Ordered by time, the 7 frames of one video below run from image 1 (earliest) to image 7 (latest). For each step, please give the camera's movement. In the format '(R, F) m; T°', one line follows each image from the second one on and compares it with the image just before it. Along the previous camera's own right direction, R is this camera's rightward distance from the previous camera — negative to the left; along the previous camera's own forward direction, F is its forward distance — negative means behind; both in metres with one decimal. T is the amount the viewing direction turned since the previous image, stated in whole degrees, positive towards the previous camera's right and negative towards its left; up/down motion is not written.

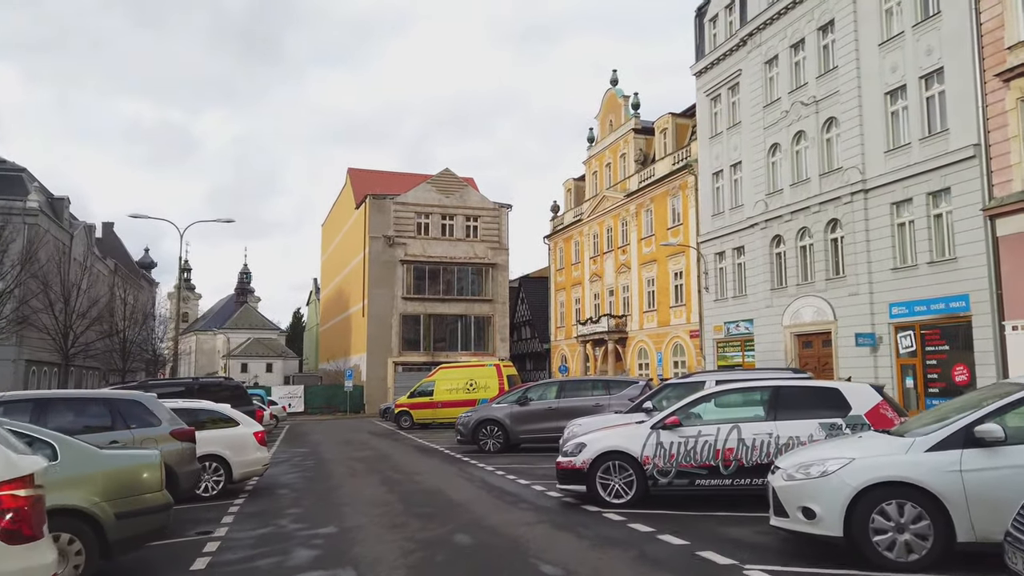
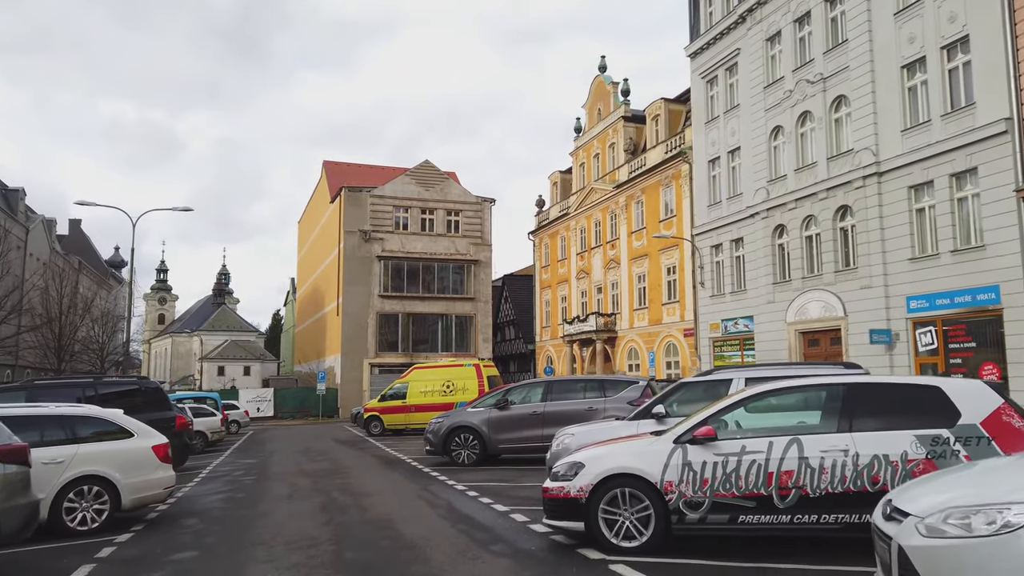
(+0.1, +2.6) m; +1°
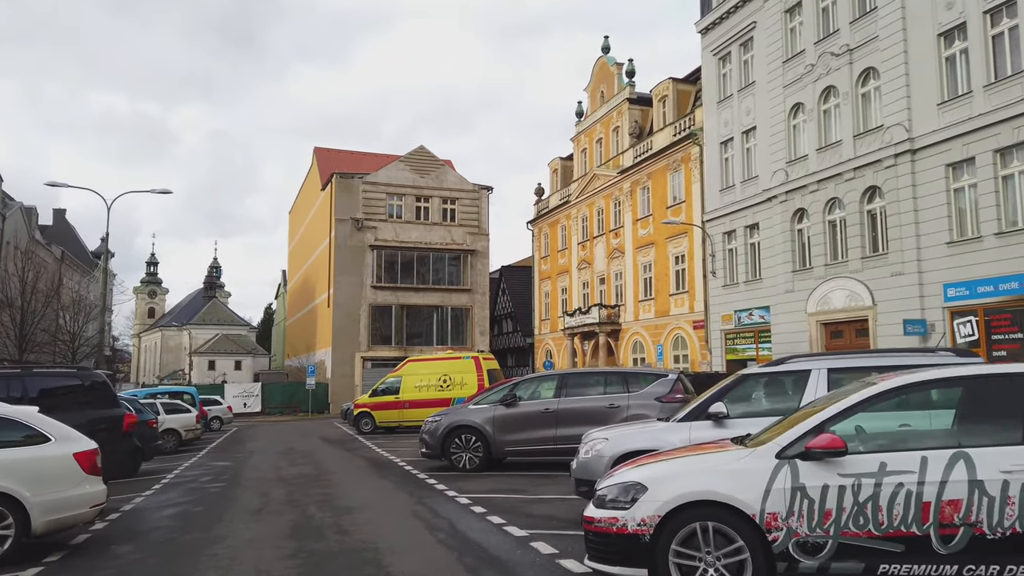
(-0.3, +2.0) m; 0°
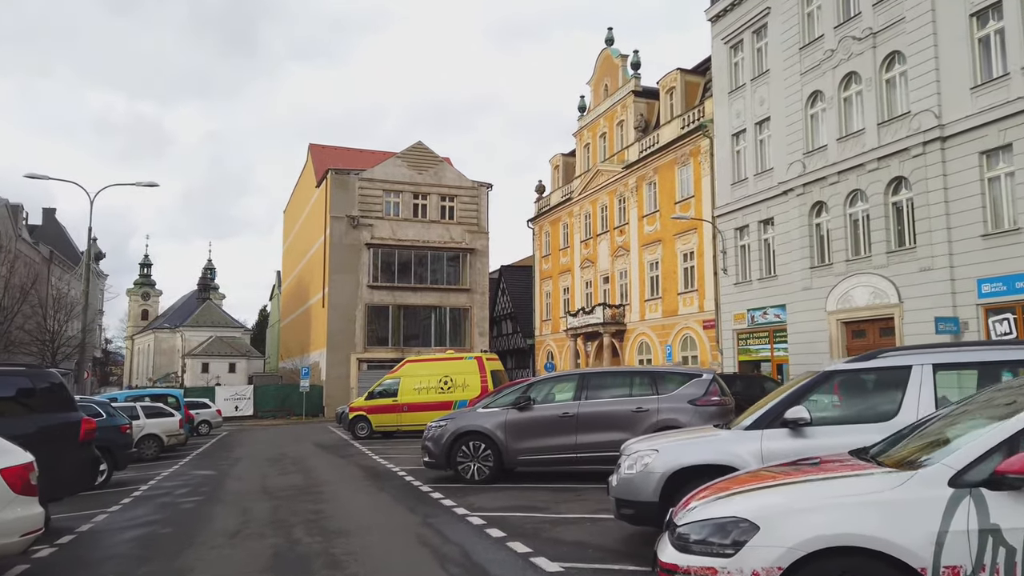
(-0.3, +1.4) m; 0°
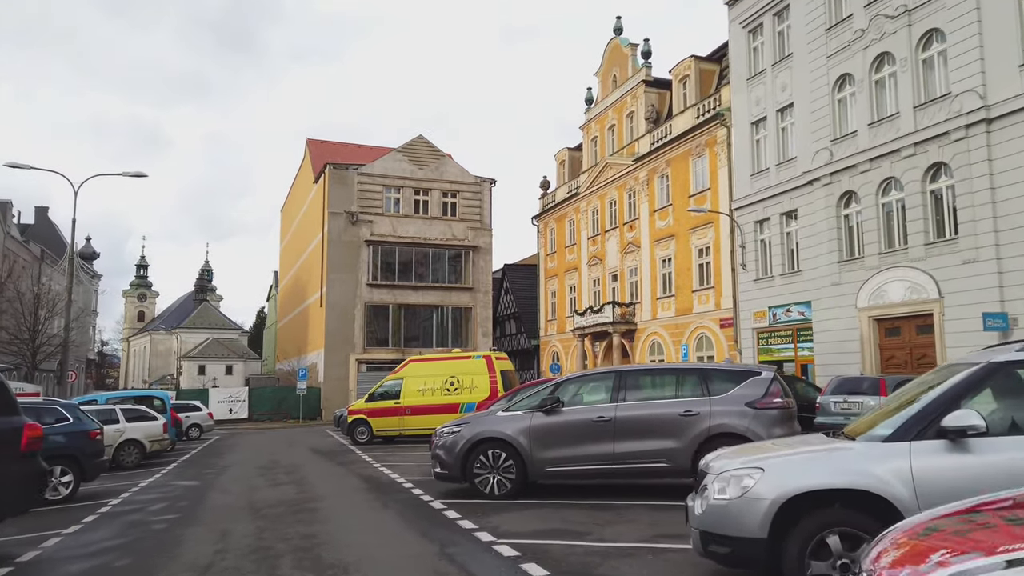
(-0.4, +1.6) m; 0°
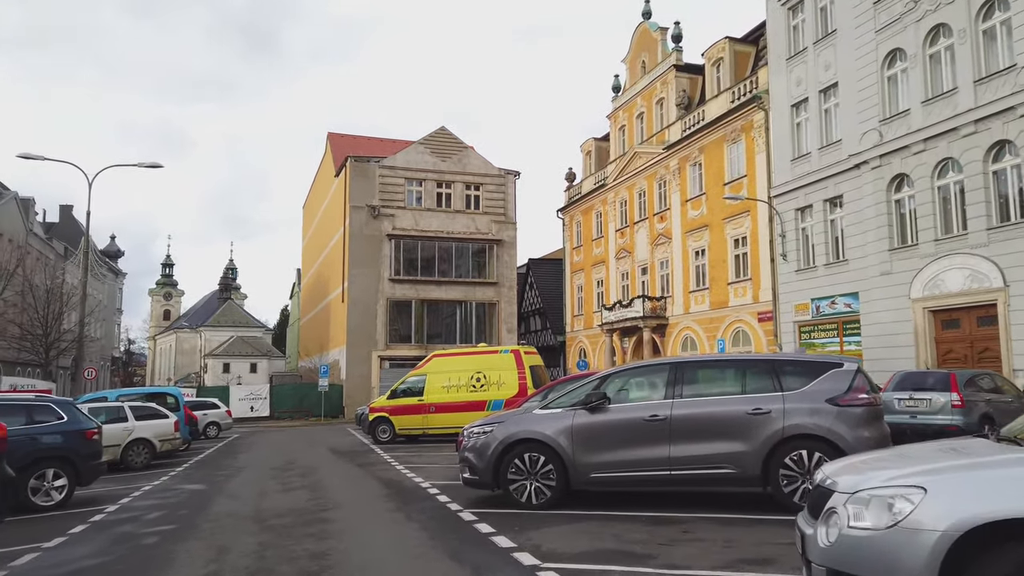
(-0.2, +1.2) m; -2°
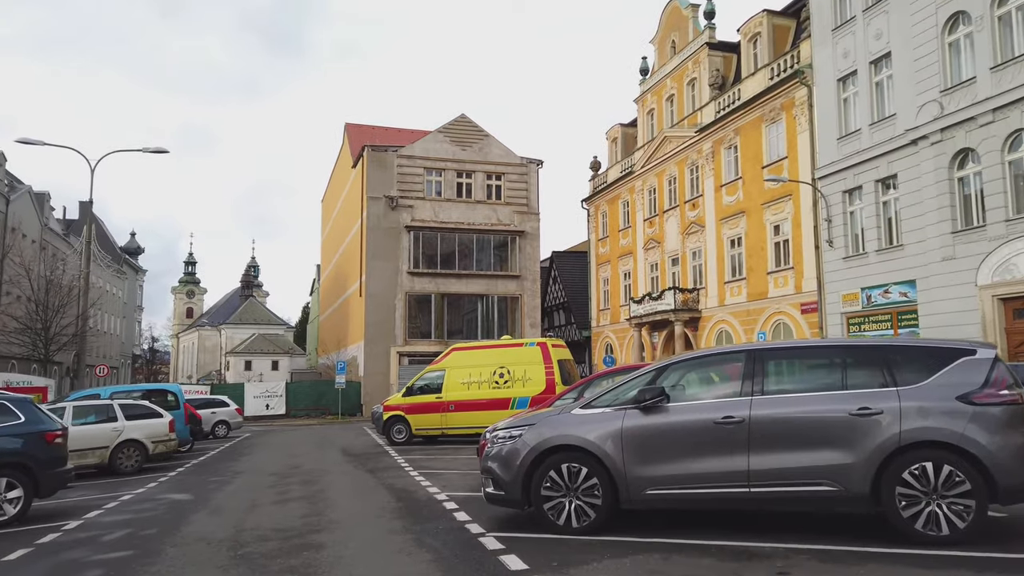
(-0.1, +1.7) m; -2°
